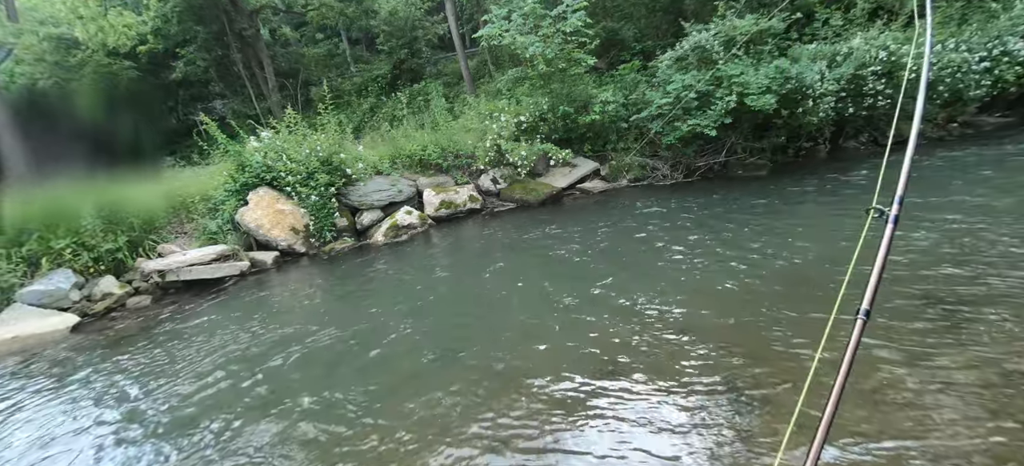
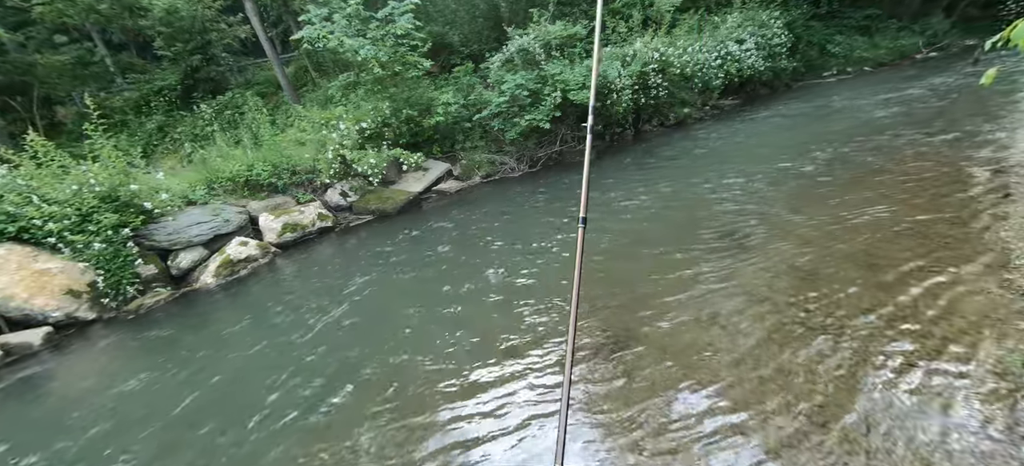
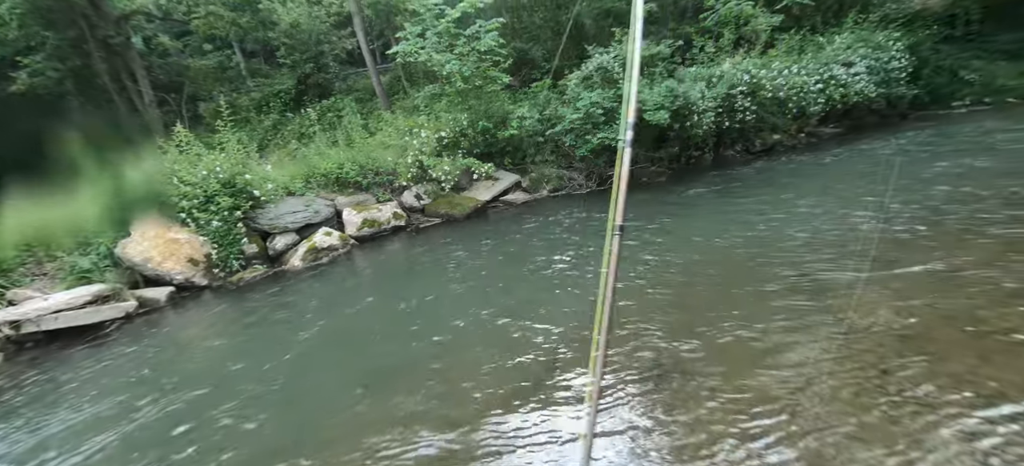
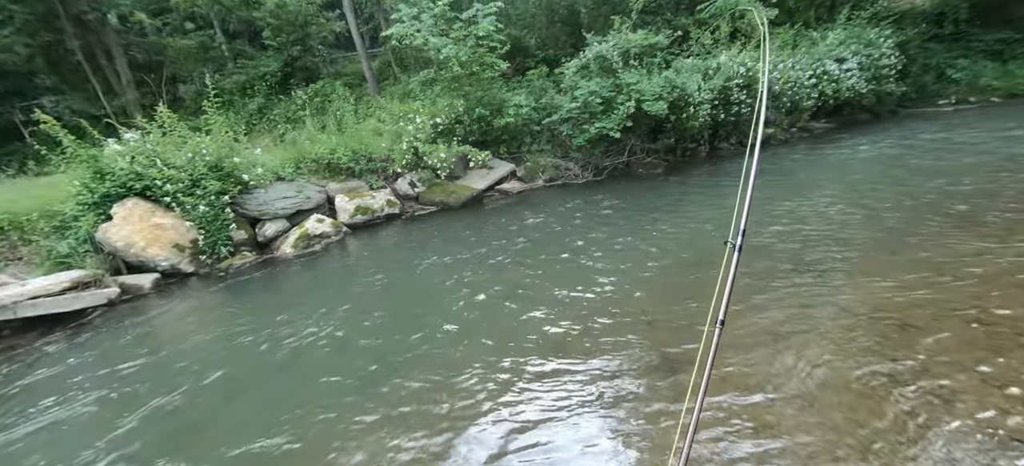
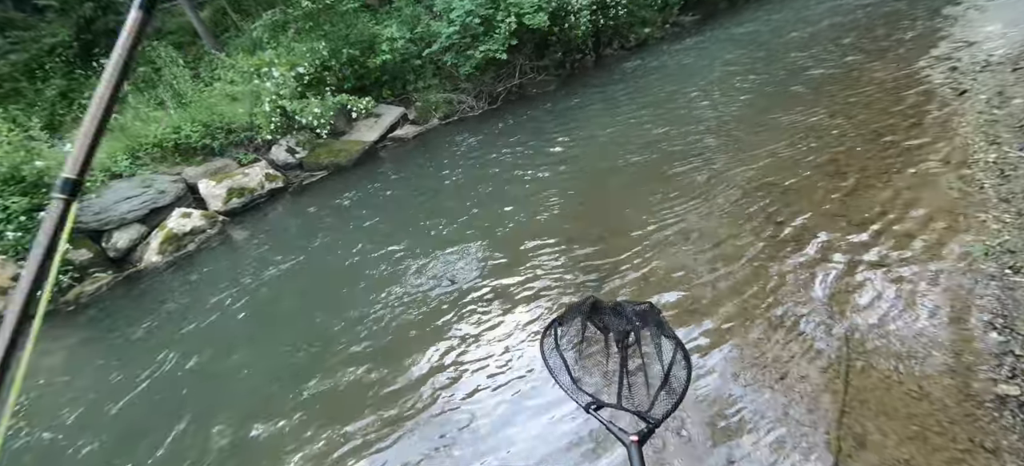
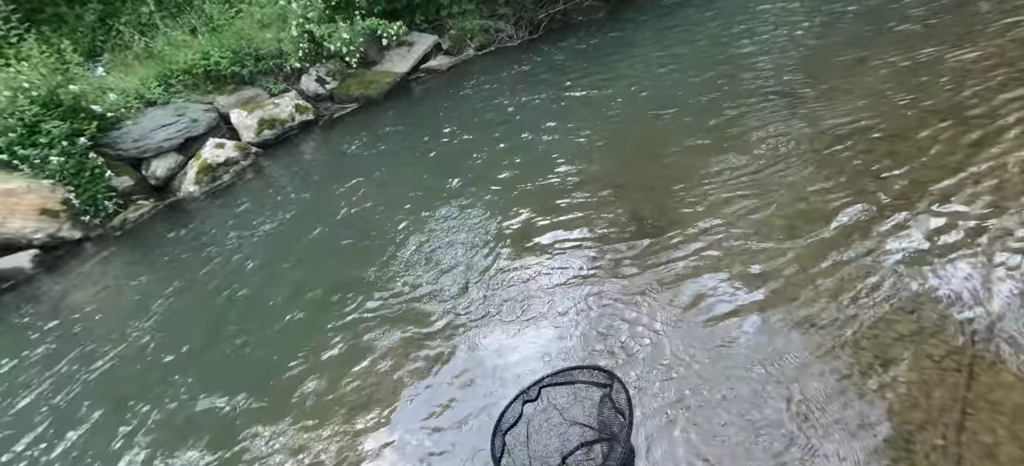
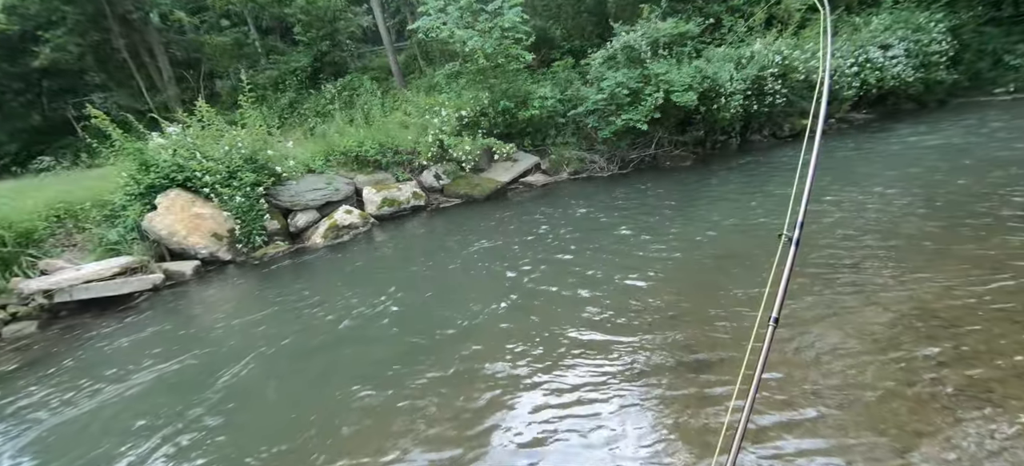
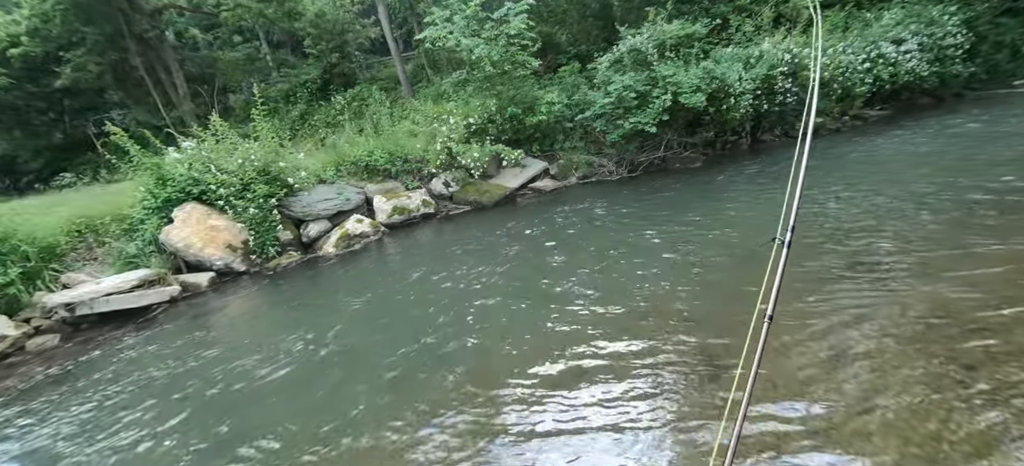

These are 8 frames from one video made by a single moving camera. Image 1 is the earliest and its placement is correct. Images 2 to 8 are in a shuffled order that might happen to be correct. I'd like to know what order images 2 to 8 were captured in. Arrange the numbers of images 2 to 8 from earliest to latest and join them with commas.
3, 7, 4, 8, 2, 5, 6
